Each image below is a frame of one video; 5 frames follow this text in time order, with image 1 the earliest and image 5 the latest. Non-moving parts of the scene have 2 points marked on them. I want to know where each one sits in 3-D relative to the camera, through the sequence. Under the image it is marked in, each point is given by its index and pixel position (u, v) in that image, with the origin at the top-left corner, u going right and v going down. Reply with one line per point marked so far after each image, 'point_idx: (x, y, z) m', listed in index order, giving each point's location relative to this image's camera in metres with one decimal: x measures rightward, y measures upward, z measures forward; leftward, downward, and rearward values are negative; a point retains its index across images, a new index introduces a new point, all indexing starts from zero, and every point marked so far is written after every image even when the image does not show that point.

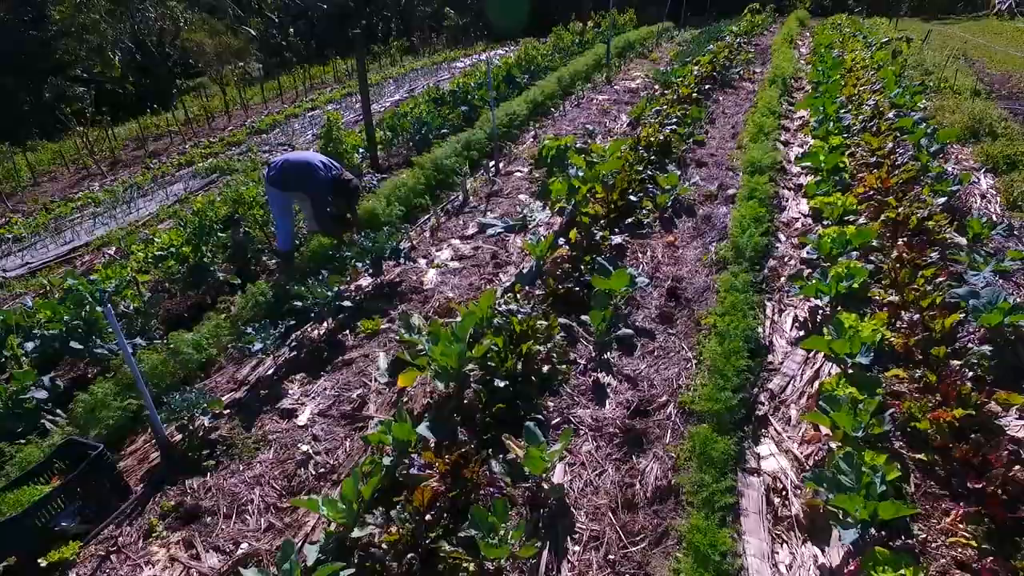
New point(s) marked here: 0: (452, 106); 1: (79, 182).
0: (-1.1, +3.4, +11.4) m
1: (-9.4, +2.3, +13.4) m
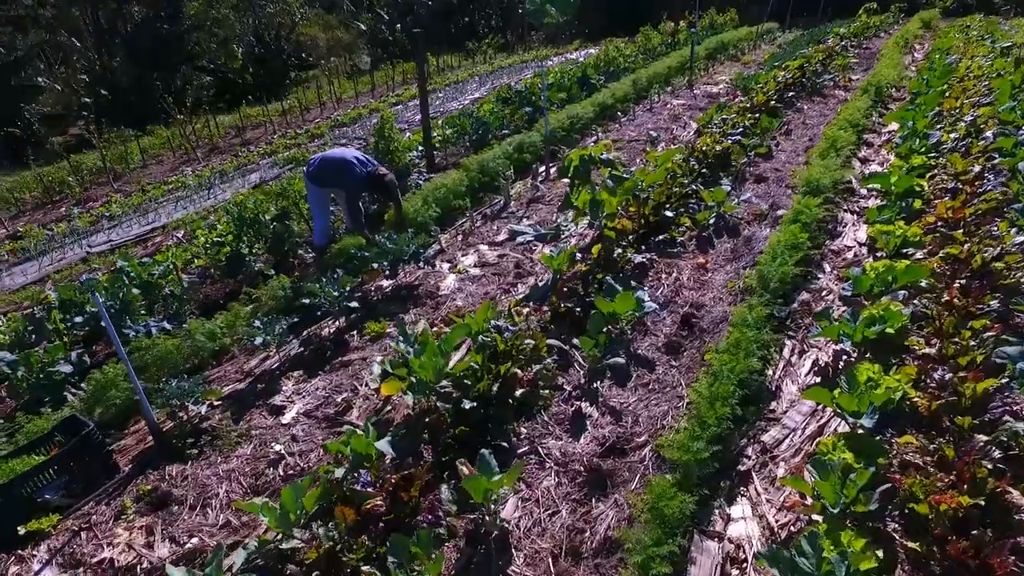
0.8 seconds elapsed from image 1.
0: (+0.1, +3.3, +11.3) m
1: (-7.8, +2.9, +14.5) m
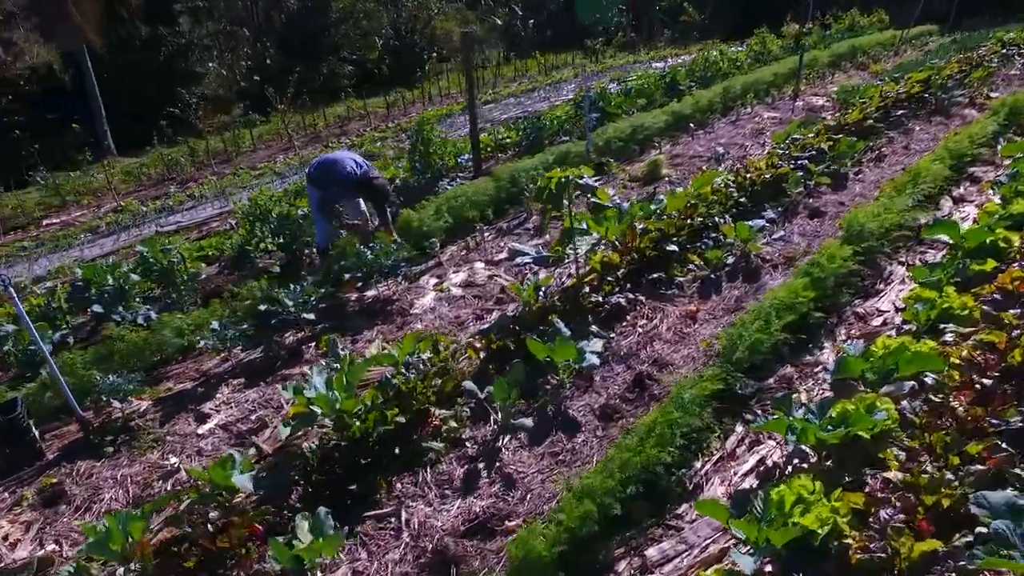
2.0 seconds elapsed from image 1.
0: (+1.3, +3.1, +10.6) m
1: (-5.9, +3.4, +15.4) m
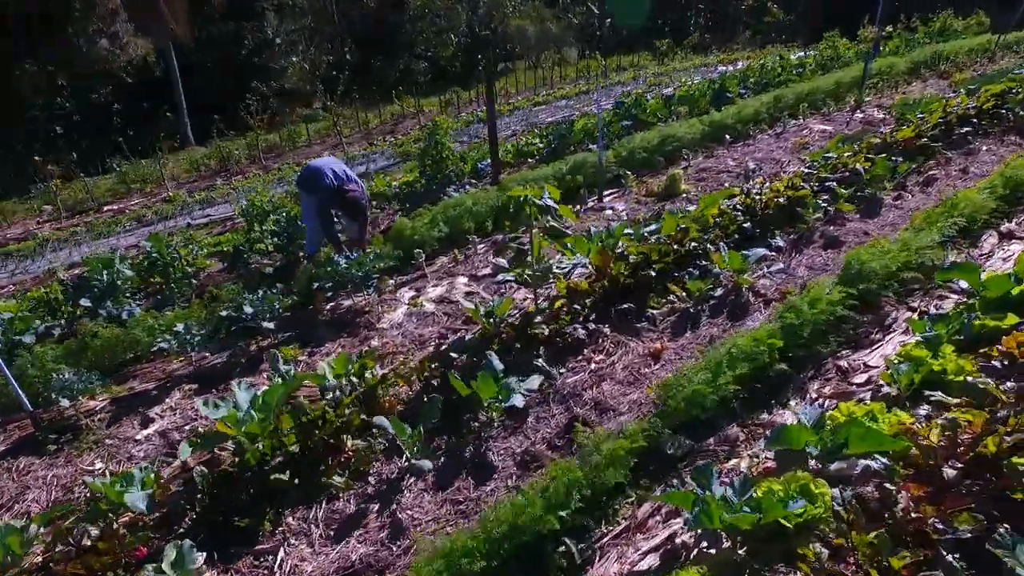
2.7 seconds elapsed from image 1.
0: (+1.8, +2.8, +10.2) m
1: (-4.7, +3.6, +15.7) m
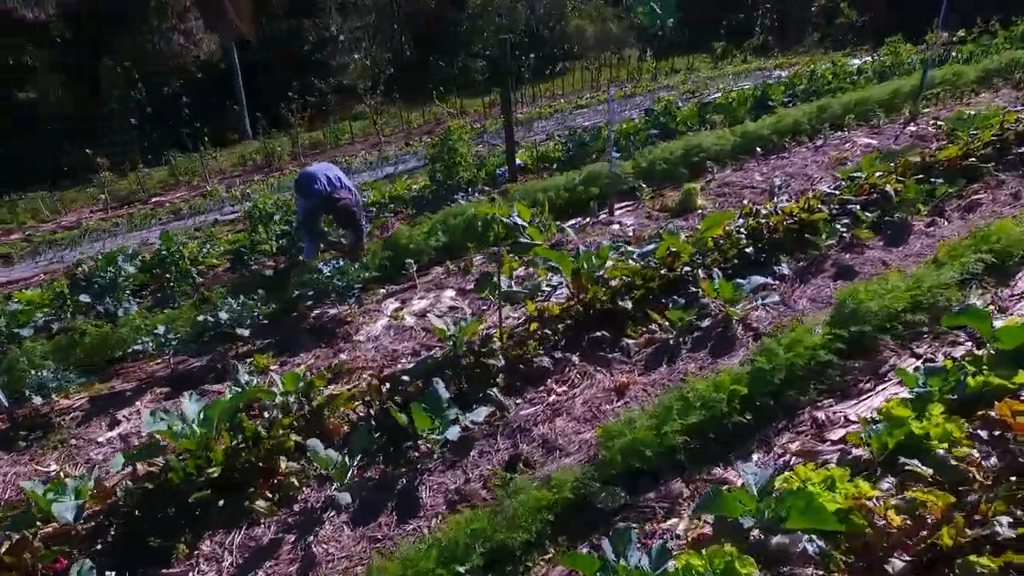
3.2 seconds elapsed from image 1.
0: (+2.2, +2.6, +9.8) m
1: (-3.8, +3.6, +15.9) m
